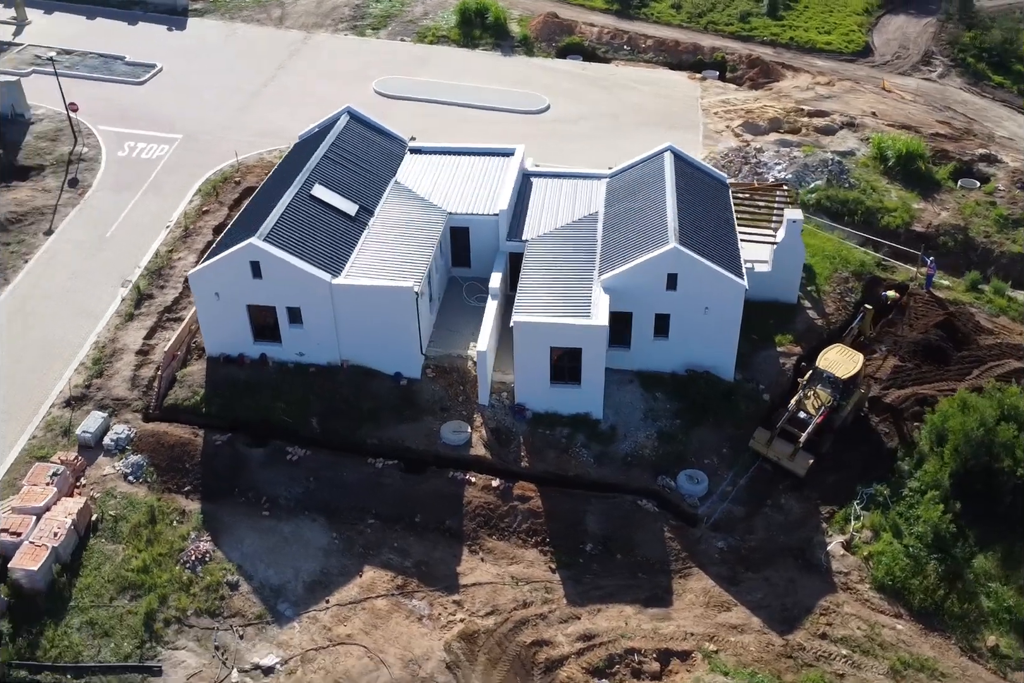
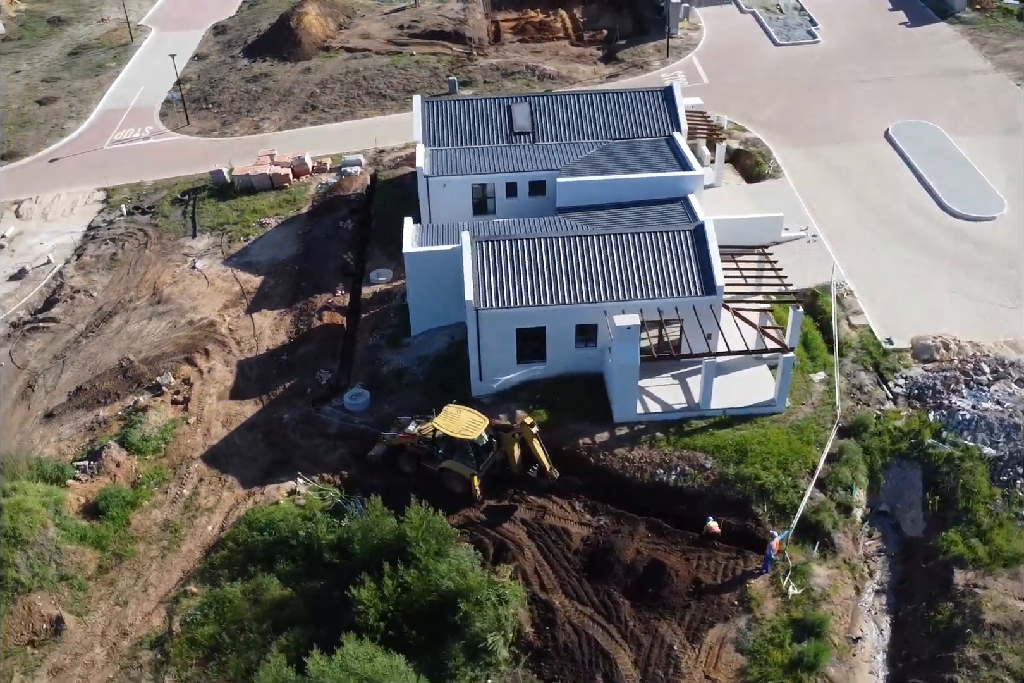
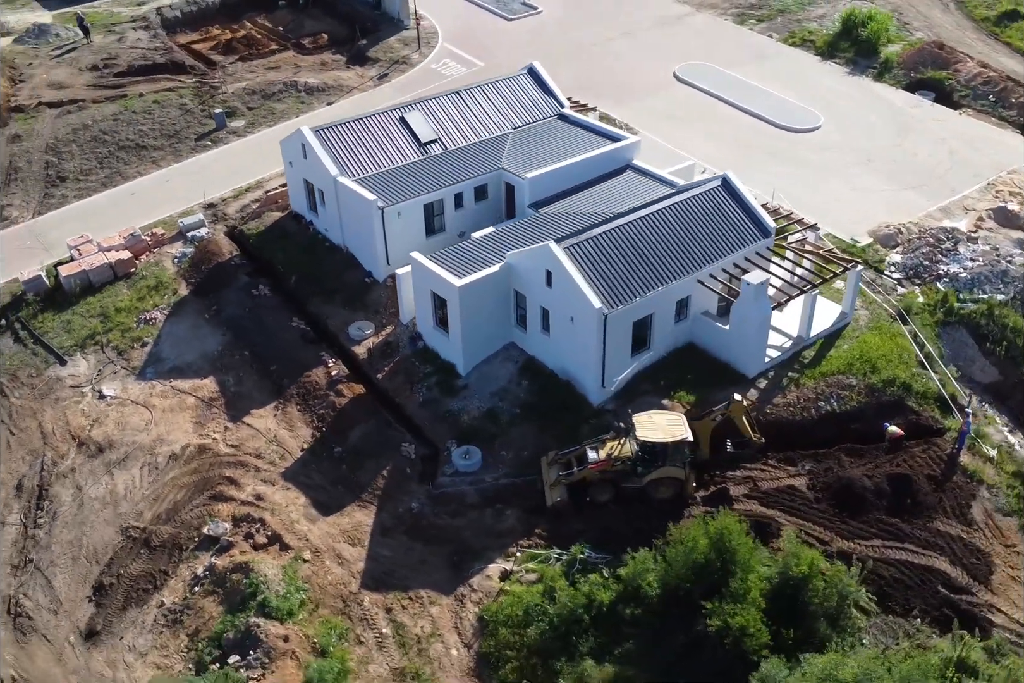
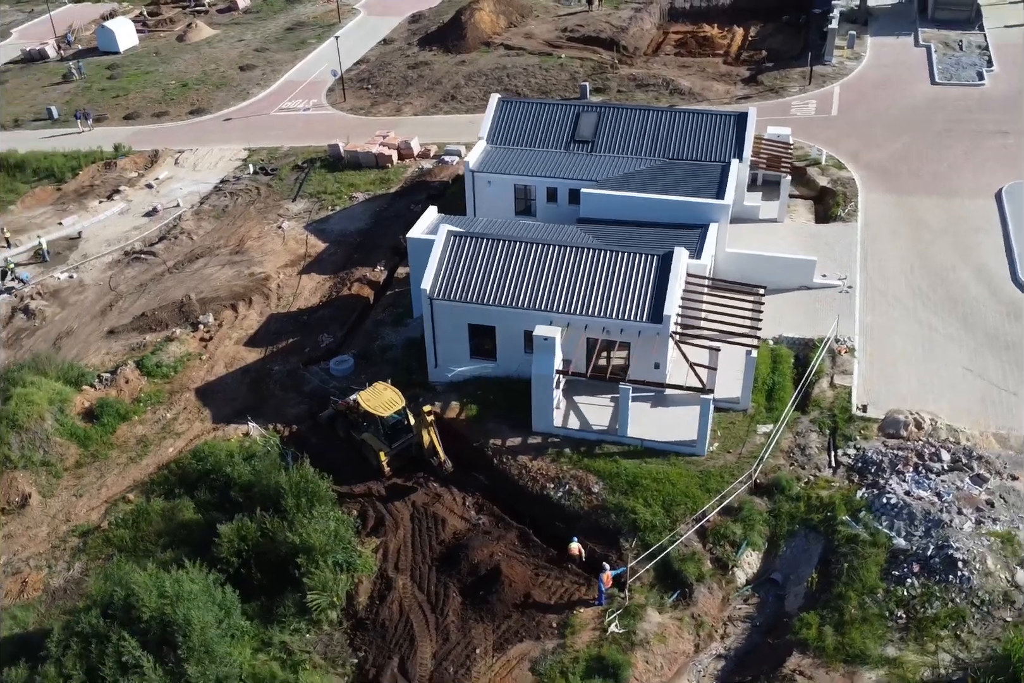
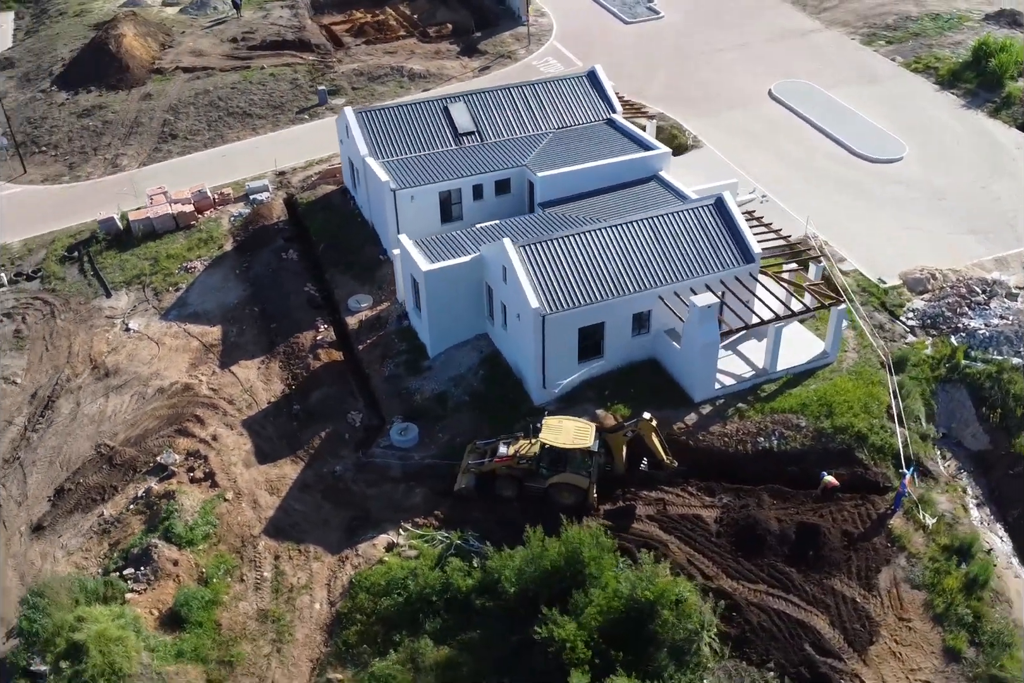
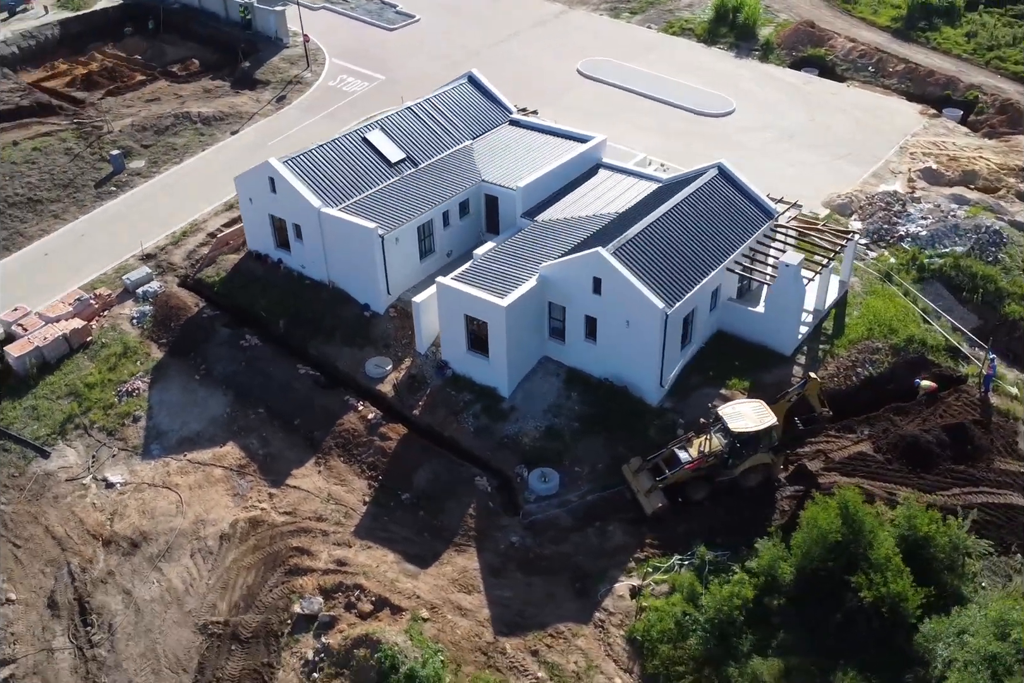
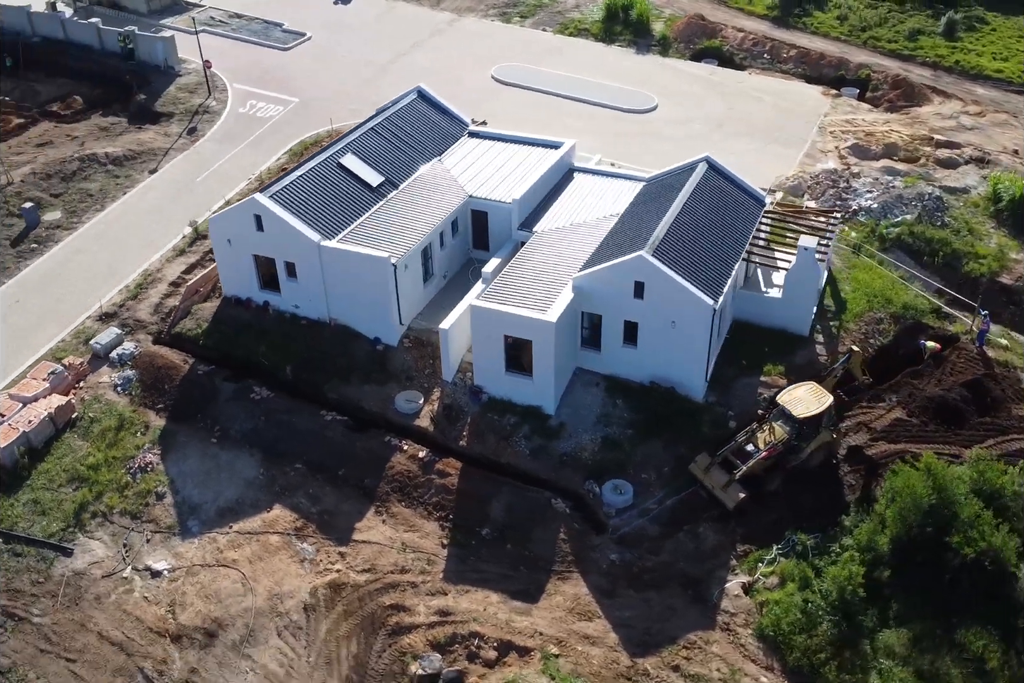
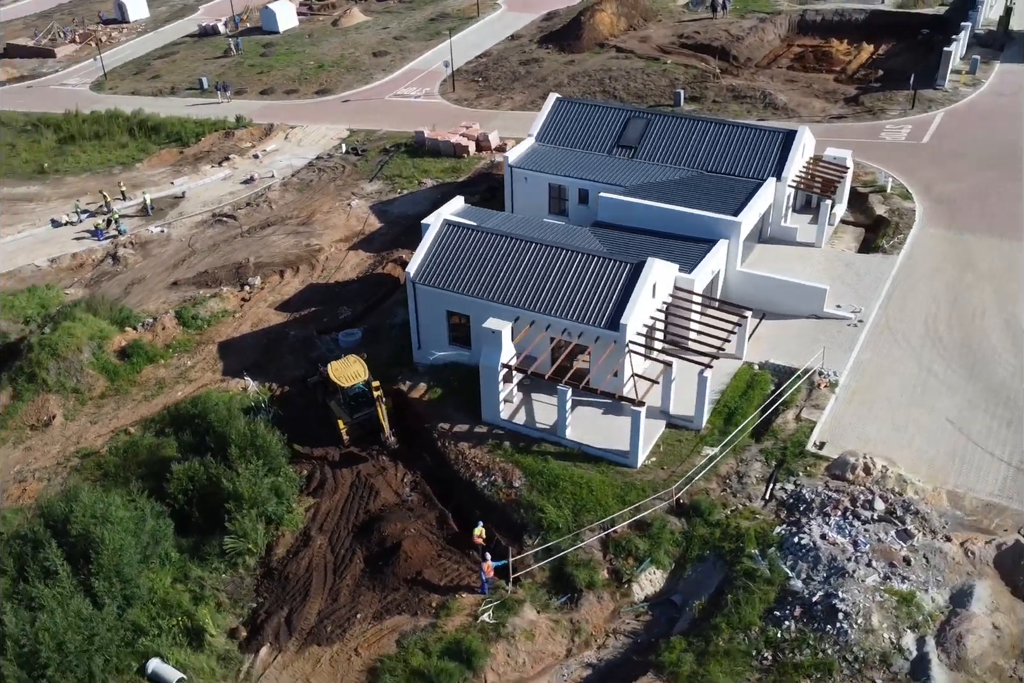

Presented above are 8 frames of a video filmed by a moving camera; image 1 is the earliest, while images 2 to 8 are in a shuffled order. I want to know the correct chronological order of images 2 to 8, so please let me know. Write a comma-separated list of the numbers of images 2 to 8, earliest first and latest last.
7, 6, 3, 5, 2, 4, 8
